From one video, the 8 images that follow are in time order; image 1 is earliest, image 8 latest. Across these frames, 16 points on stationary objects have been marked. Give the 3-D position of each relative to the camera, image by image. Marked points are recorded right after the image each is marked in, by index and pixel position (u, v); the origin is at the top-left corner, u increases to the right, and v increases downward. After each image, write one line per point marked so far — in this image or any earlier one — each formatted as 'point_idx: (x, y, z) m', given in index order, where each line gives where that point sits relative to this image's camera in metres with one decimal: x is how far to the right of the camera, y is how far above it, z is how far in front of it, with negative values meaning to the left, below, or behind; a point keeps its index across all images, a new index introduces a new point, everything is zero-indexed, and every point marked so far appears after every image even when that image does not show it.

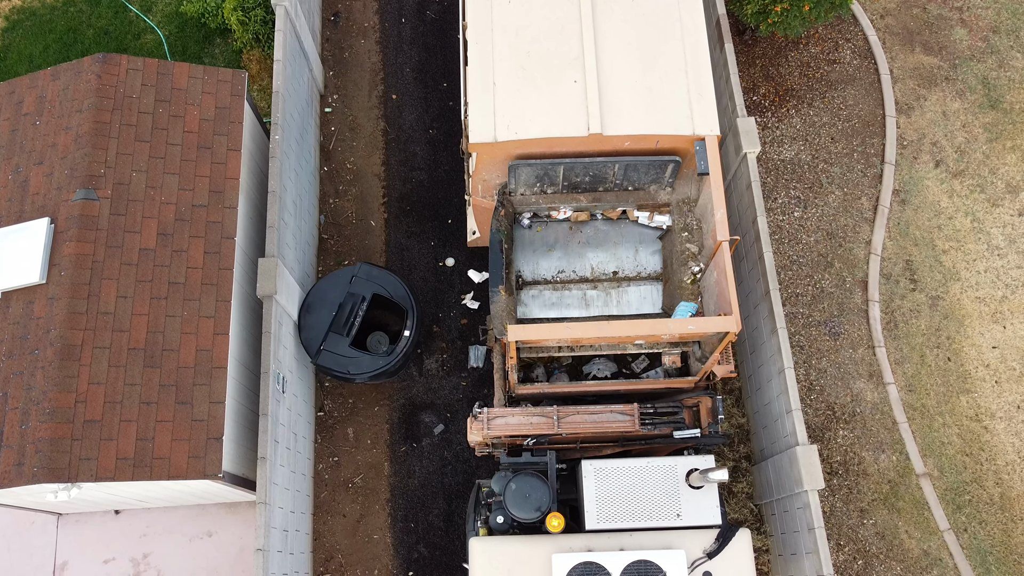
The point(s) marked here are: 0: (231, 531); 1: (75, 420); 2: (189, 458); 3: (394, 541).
0: (-2.3, -2.0, +7.2) m
1: (-2.8, -0.8, +5.6) m
2: (-2.1, -1.1, +5.8) m
3: (-1.0, -2.1, +7.3) m
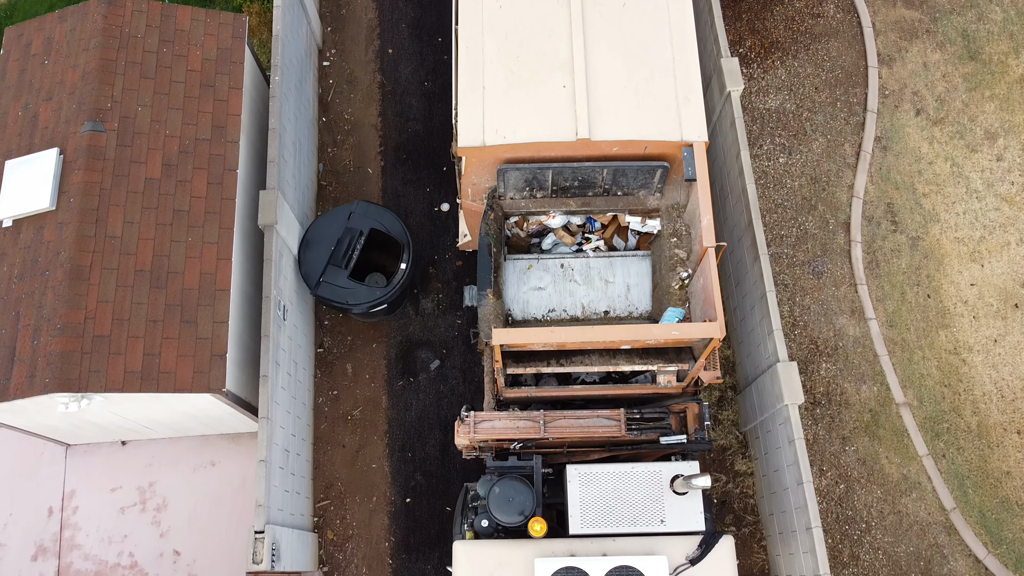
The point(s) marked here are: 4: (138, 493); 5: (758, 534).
0: (-2.4, -1.5, +7.5) m
1: (-2.9, -0.3, +5.9) m
2: (-2.2, -0.6, +6.0) m
3: (-1.0, -1.6, +7.5) m
4: (-3.1, -1.7, +7.4) m
5: (+2.0, -2.0, +7.0) m
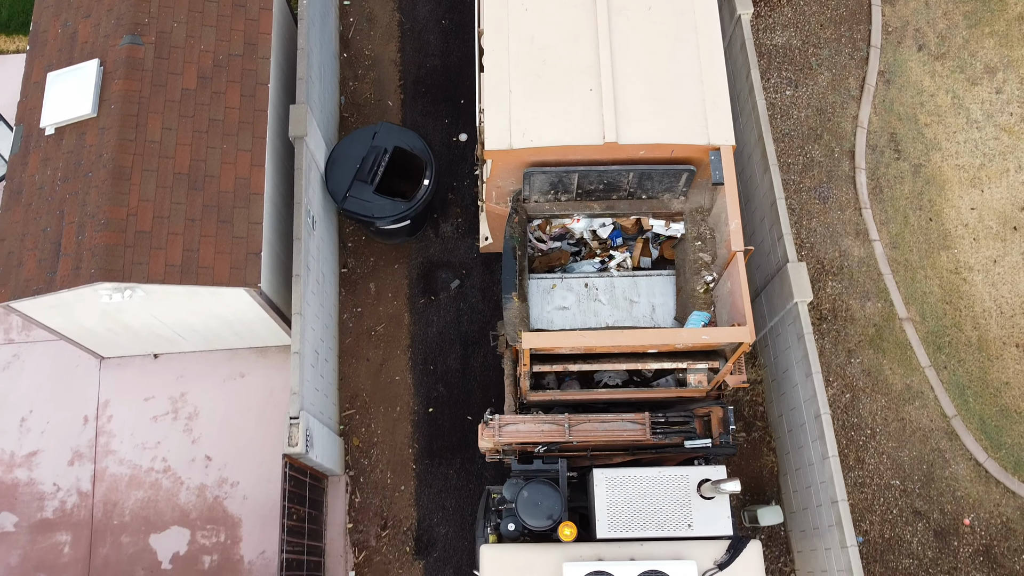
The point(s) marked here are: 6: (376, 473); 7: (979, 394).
0: (-2.2, -0.7, +7.8) m
1: (-2.7, +0.4, +6.2) m
2: (-2.0, +0.1, +6.3) m
3: (-0.9, -0.8, +7.8) m
4: (-3.0, -1.0, +7.7) m
5: (+2.1, -1.3, +7.3) m
6: (-1.2, -1.6, +7.5) m
7: (+4.1, -0.9, +7.6) m
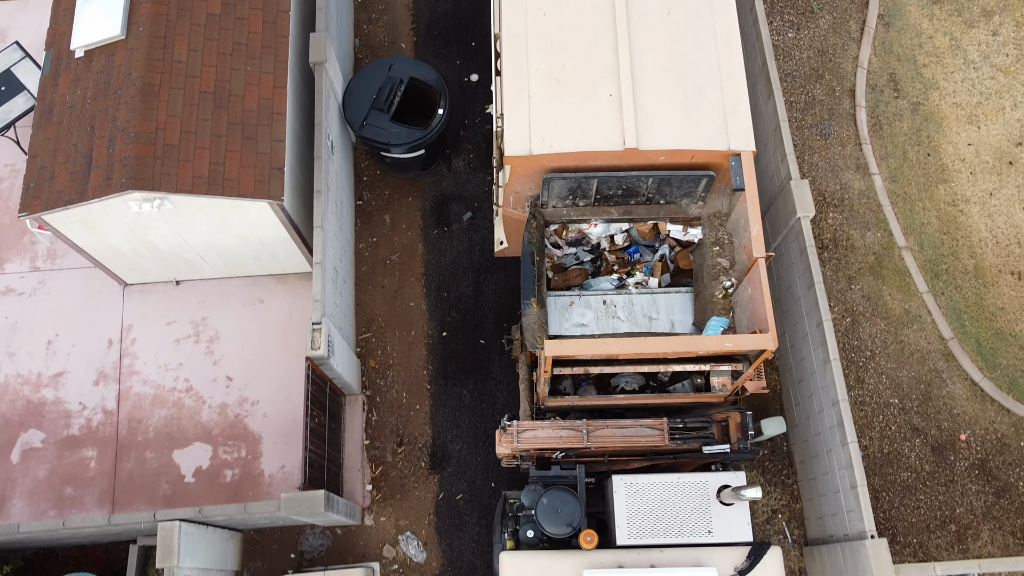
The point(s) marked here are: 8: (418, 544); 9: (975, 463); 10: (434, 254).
0: (-2.1, -0.1, +8.0) m
1: (-2.6, +1.1, +6.4) m
2: (-1.9, +0.8, +6.6) m
3: (-0.8, -0.2, +8.0) m
4: (-2.9, -0.3, +7.9) m
5: (+2.2, -0.6, +7.6) m
6: (-1.1, -0.9, +7.7) m
7: (+4.2, -0.3, +7.9) m
8: (-0.8, -2.1, +7.2) m
9: (+3.9, -1.5, +7.4) m
10: (-0.7, +0.3, +8.2) m
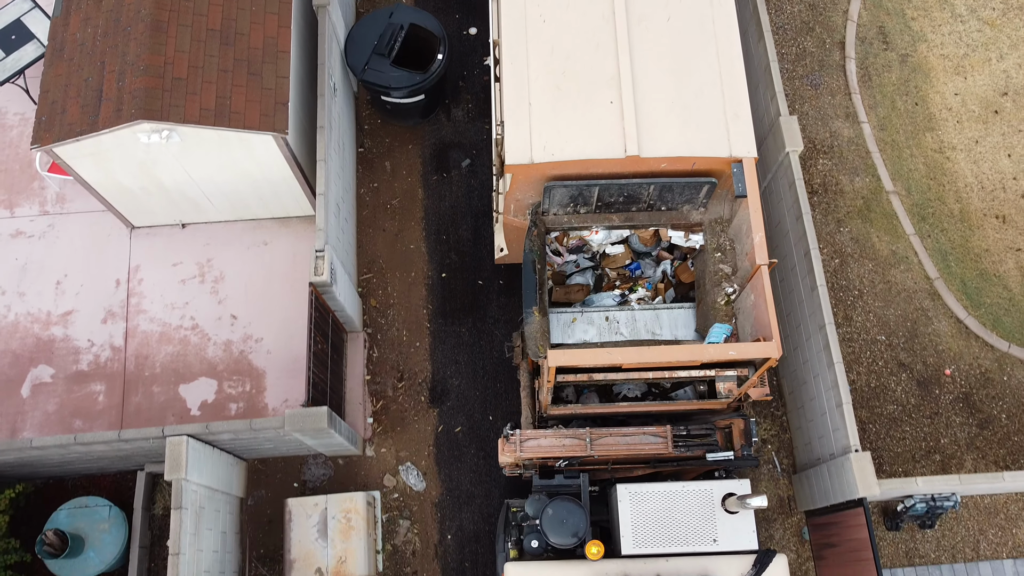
0: (-2.1, +0.4, +8.2) m
1: (-2.6, +1.6, +6.6) m
2: (-1.9, +1.3, +6.8) m
3: (-0.8, +0.4, +8.2) m
4: (-2.9, +0.2, +8.1) m
5: (+2.2, -0.1, +7.8) m
6: (-1.1, -0.4, +7.9) m
7: (+4.1, +0.3, +8.1) m
8: (-0.8, -1.6, +7.4) m
9: (+3.9, -0.9, +7.6) m
10: (-0.8, +0.9, +8.4) m
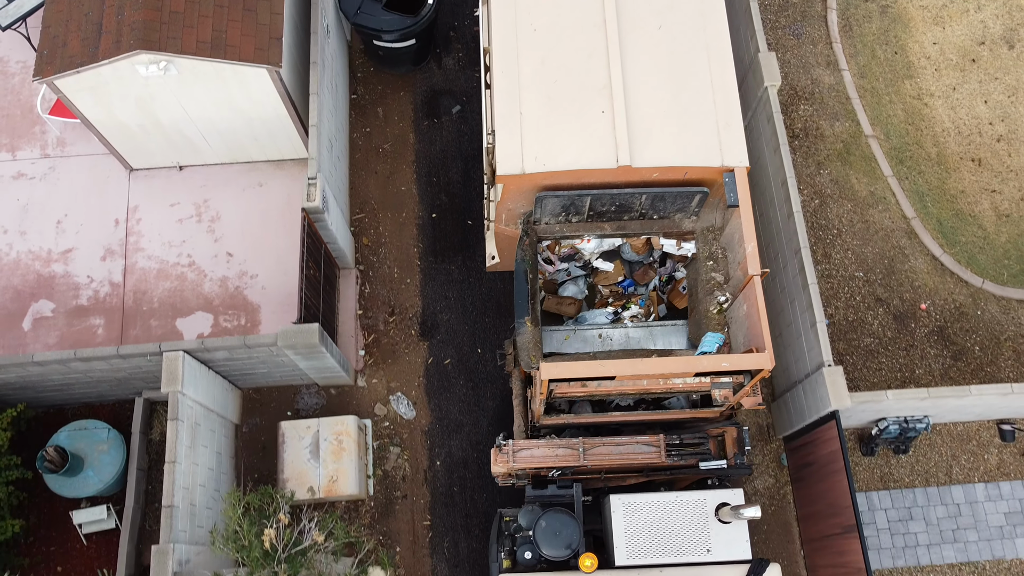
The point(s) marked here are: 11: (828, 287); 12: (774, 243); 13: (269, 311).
0: (-2.2, +1.0, +8.4) m
1: (-2.7, +2.2, +6.8) m
2: (-2.0, +1.9, +7.0) m
3: (-0.9, +0.9, +8.5) m
4: (-3.0, +0.8, +8.3) m
5: (+2.1, +0.5, +8.0) m
6: (-1.2, +0.2, +8.1) m
7: (+4.0, +0.8, +8.3) m
8: (-0.9, -1.0, +7.7) m
9: (+3.8, -0.4, +7.8) m
10: (-0.9, +1.4, +8.7) m
11: (+2.9, 0.0, +7.9) m
12: (+2.2, +0.4, +7.3) m
13: (-2.2, -0.2, +7.9) m
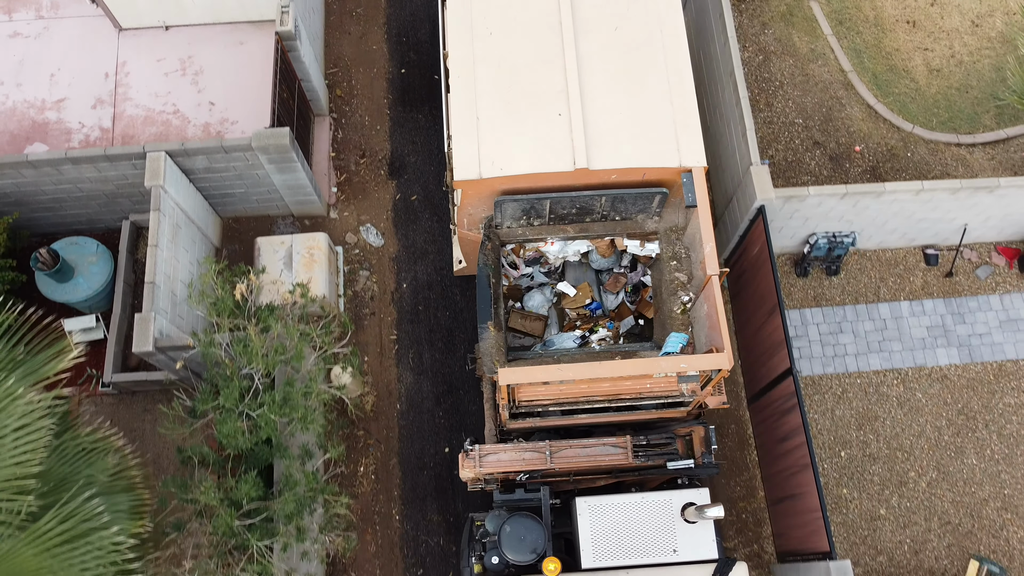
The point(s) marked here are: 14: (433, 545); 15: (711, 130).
0: (-2.6, +2.5, +9.0) m
1: (-3.1, +3.7, +7.4) m
2: (-2.4, +3.4, +7.6) m
3: (-1.3, +2.5, +9.0) m
4: (-3.4, +2.3, +8.9) m
5: (+1.7, +2.0, +8.6) m
6: (-1.6, +1.7, +8.7) m
7: (+3.7, +2.3, +8.9) m
8: (-1.3, +0.5, +8.2) m
9: (+3.4, +1.1, +8.4) m
10: (-1.2, +2.9, +9.2) m
11: (+2.5, +1.5, +8.5) m
12: (+1.8, +1.9, +7.8) m
13: (-2.6, +1.3, +8.5) m
14: (-0.6, -2.1, +7.2) m
15: (+1.8, +1.4, +8.0) m
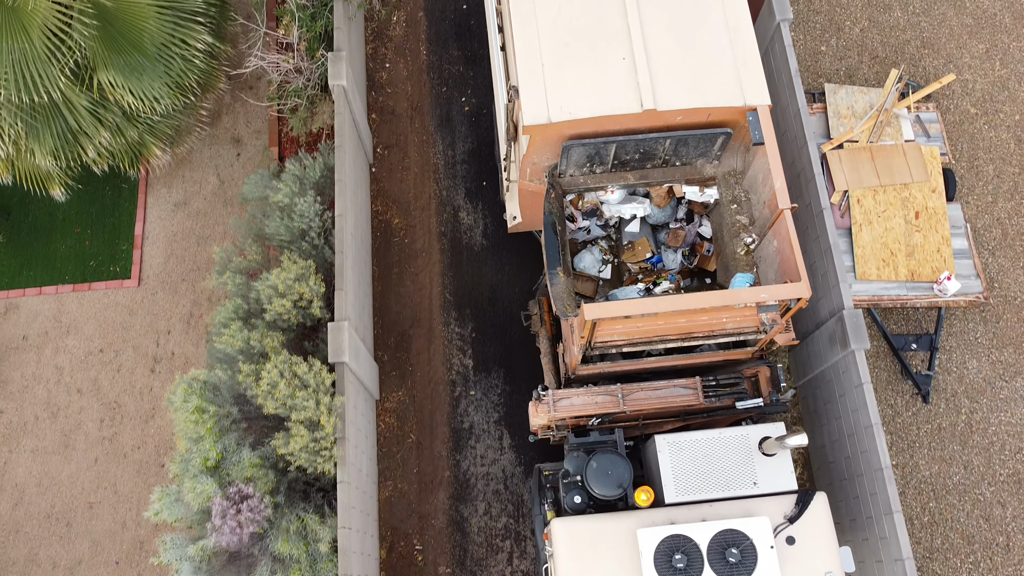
0: (-2.5, +6.8, +10.5) m
1: (-3.0, +8.0, +8.9) m
2: (-2.3, +7.7, +9.1) m
3: (-1.2, +6.8, +10.6) m
4: (-3.3, +6.6, +10.4) m
5: (+1.8, +6.3, +10.2) m
6: (-1.5, +6.0, +10.3) m
7: (+3.7, +6.6, +10.5) m
8: (-1.2, +4.8, +9.8) m
9: (+3.5, +5.4, +10.0) m
10: (-1.2, +7.2, +10.8) m
11: (+2.6, +5.8, +10.1) m
12: (+1.9, +6.2, +9.4) m
13: (-2.5, +5.6, +10.1) m
14: (-0.6, +2.2, +8.8) m
15: (+1.9, +5.7, +9.6) m
